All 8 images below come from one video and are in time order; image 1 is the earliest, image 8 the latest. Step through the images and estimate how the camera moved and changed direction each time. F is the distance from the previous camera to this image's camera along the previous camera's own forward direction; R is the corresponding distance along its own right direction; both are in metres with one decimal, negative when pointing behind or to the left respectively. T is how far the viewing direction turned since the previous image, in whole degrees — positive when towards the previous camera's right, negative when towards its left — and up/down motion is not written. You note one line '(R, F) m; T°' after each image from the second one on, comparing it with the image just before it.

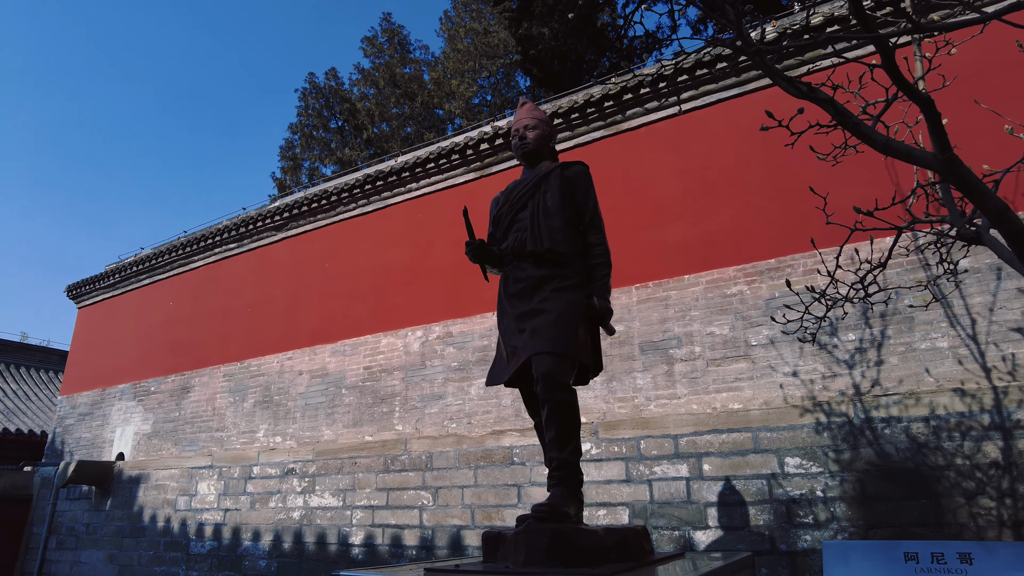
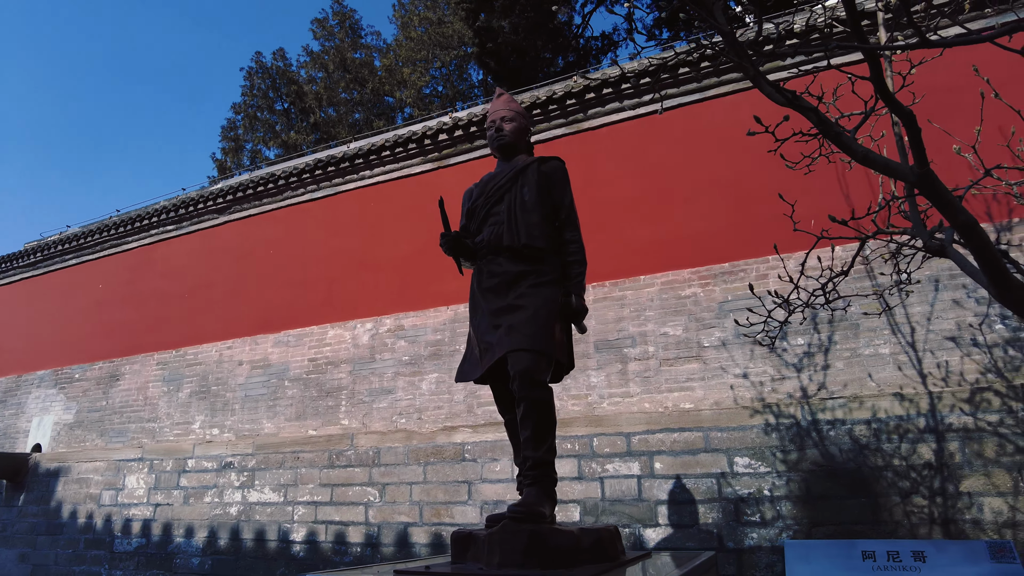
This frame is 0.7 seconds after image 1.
(-0.2, 0.0) m; +5°
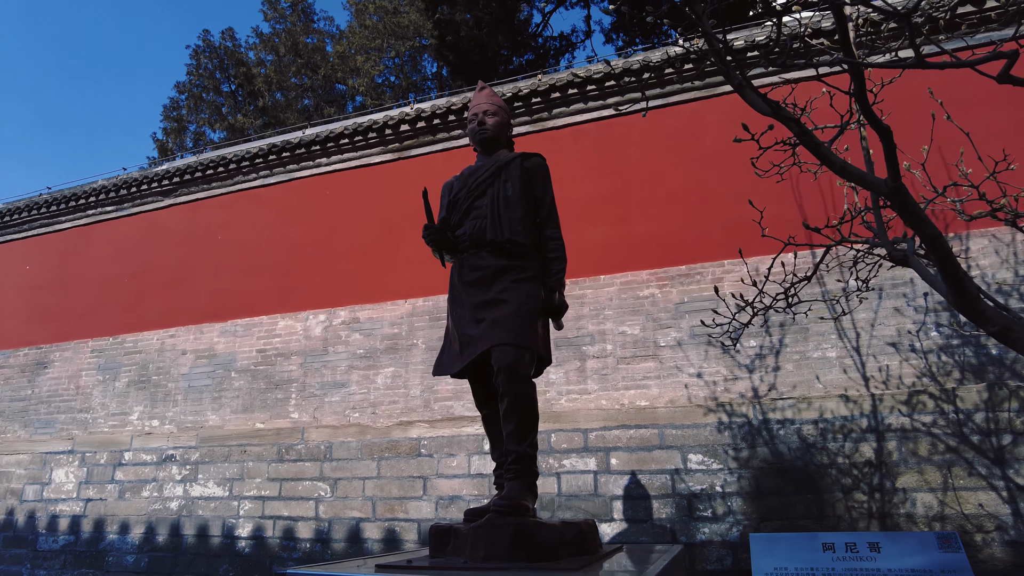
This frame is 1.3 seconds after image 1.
(-0.3, 0.0) m; +5°
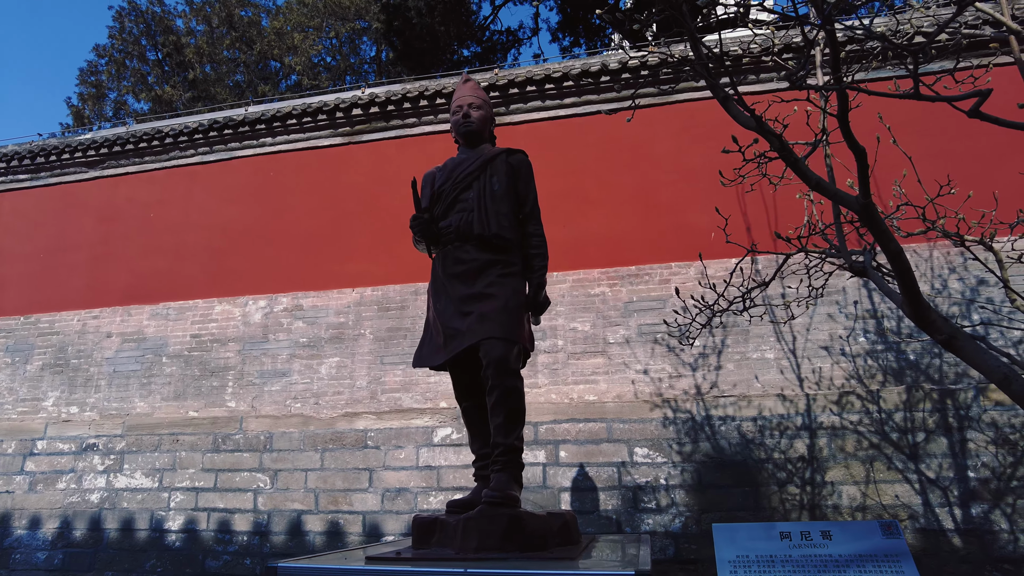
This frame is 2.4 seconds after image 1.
(-0.5, 0.0) m; +7°
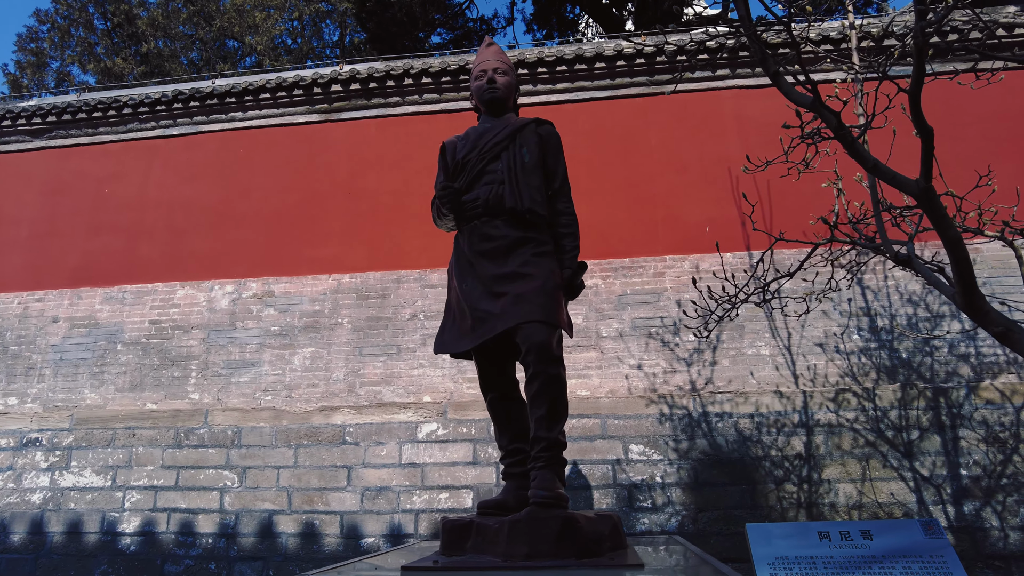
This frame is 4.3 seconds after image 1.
(-0.5, +0.3) m; +5°
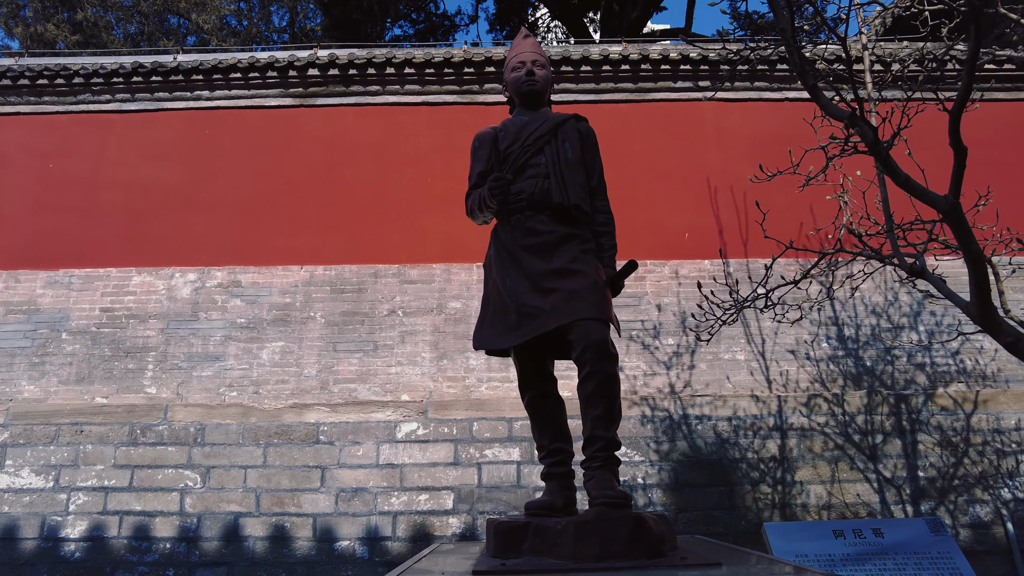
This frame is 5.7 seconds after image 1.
(-0.8, +0.1) m; +8°
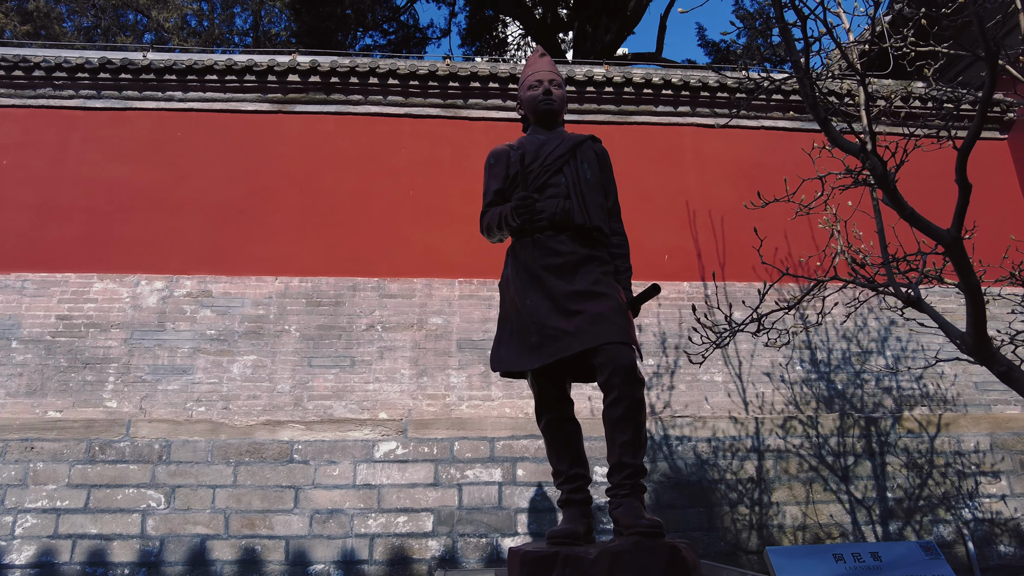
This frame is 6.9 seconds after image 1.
(-0.4, +0.1) m; +5°
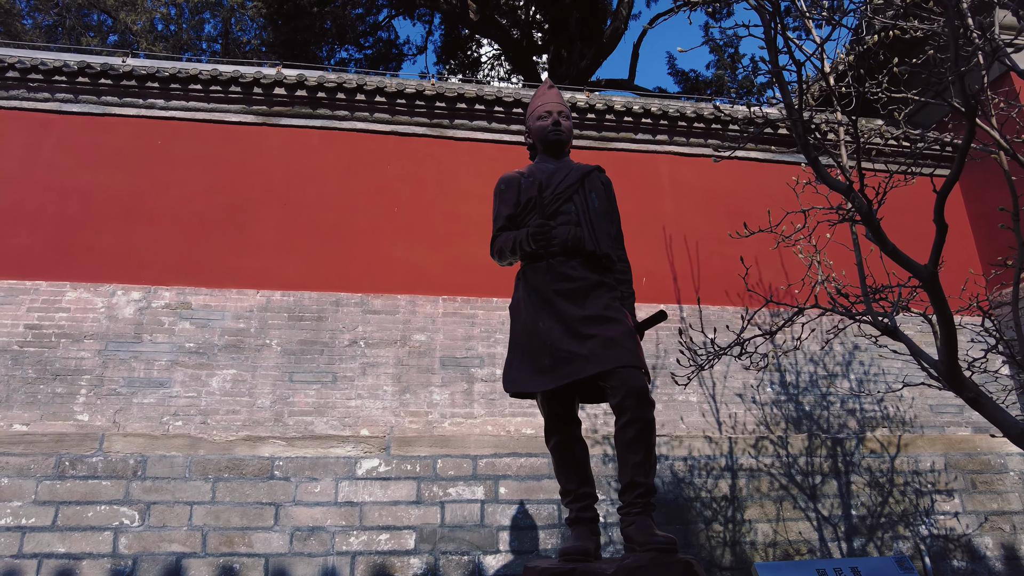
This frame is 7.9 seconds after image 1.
(-0.4, 0.0) m; +4°
